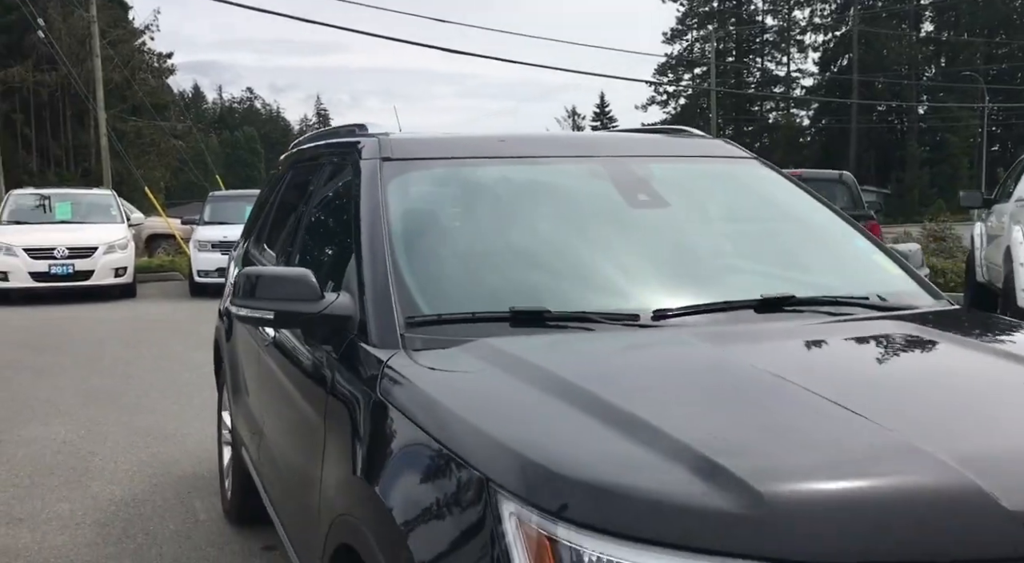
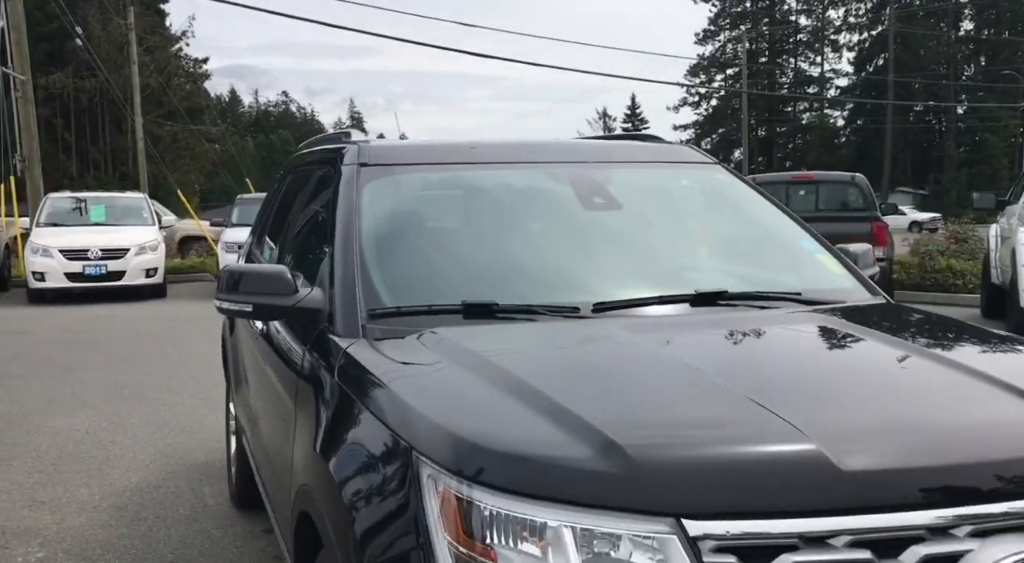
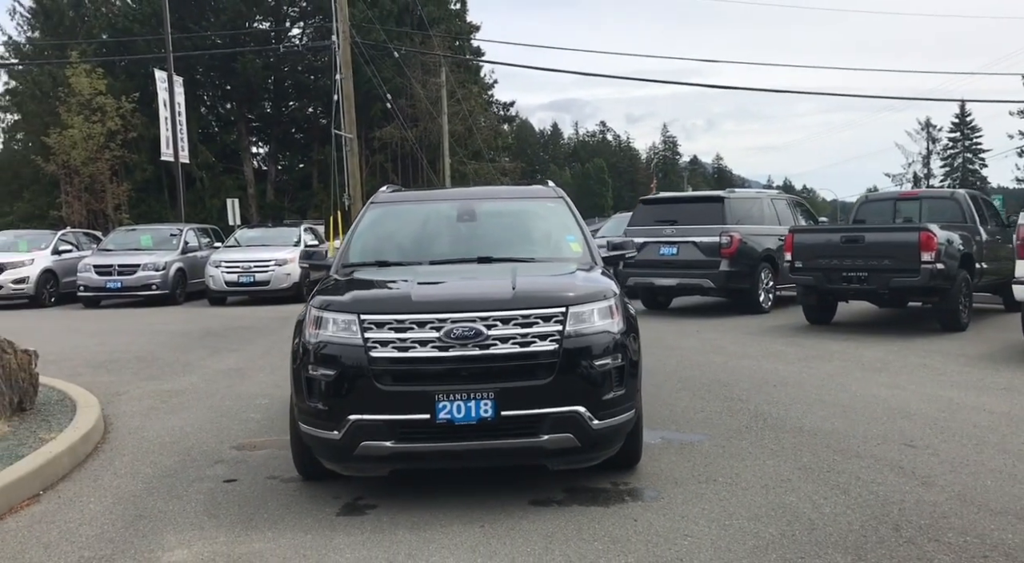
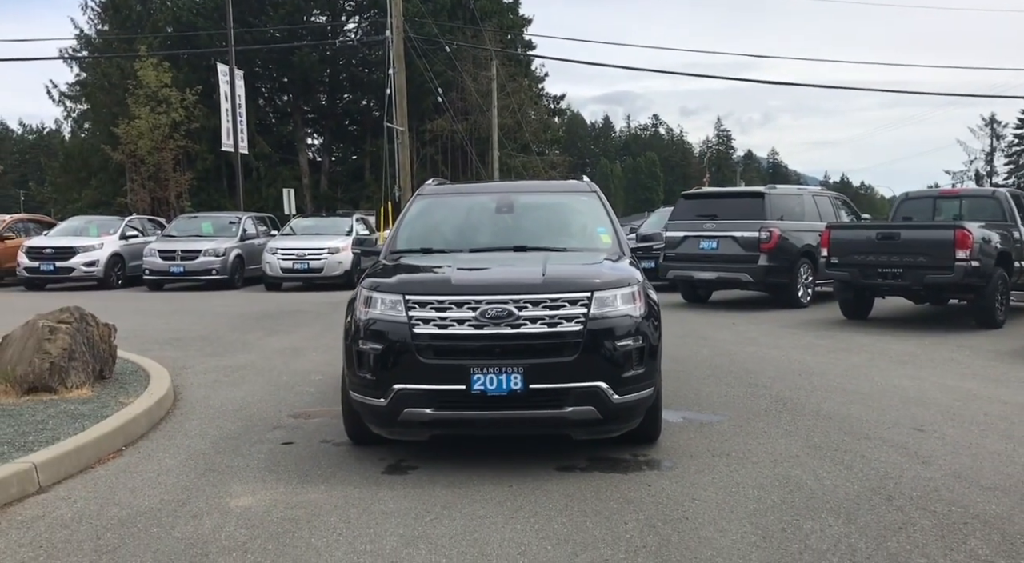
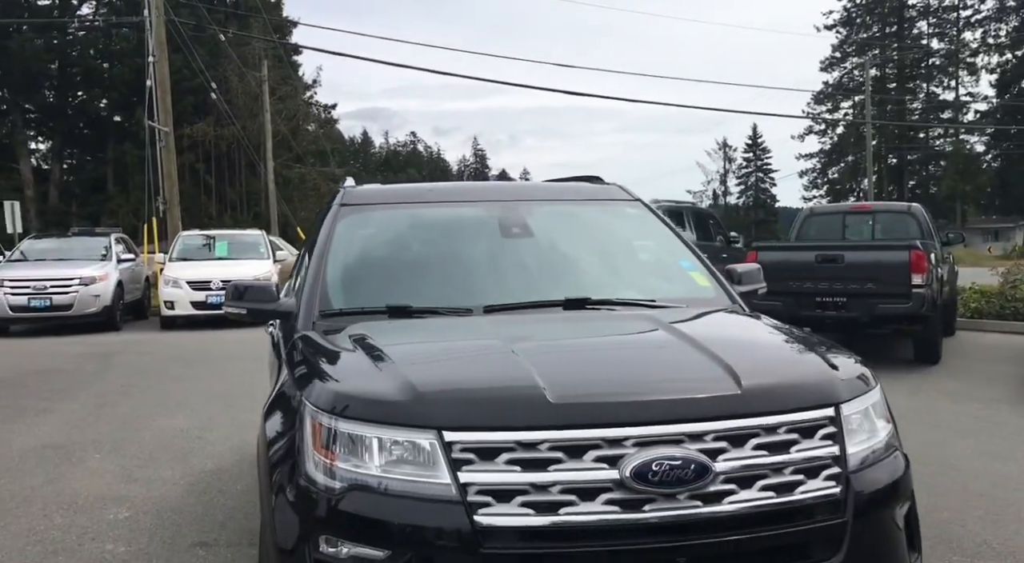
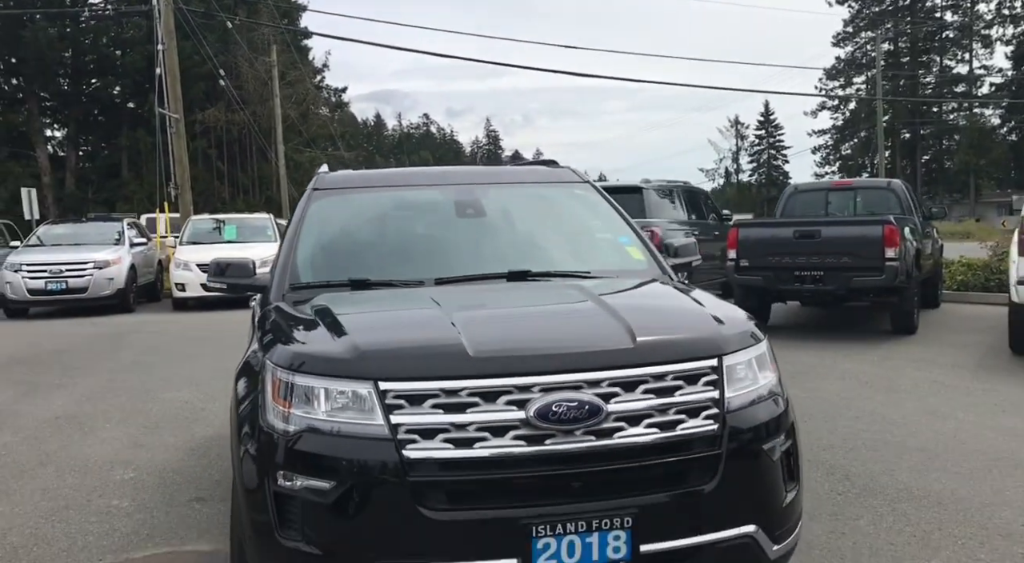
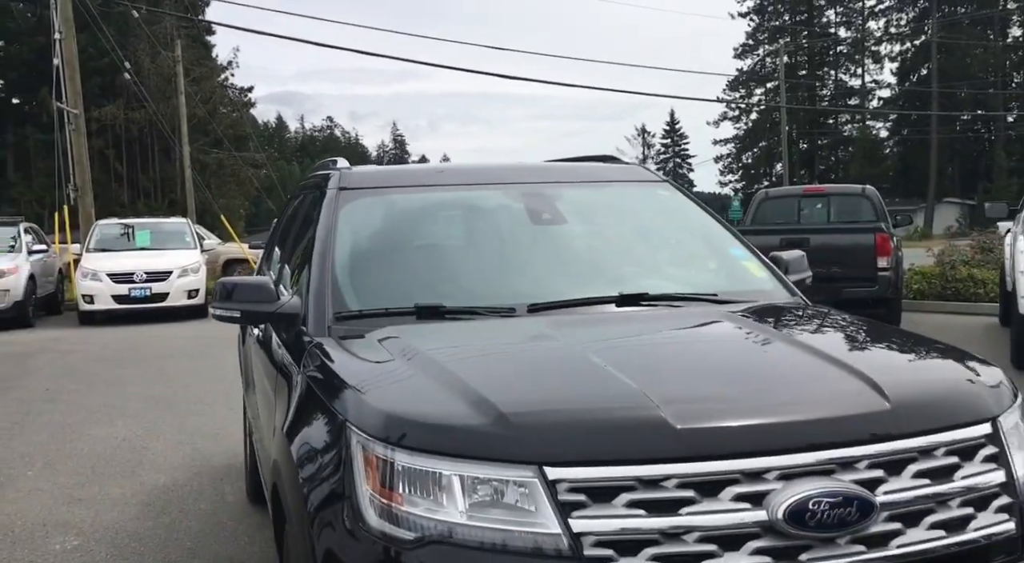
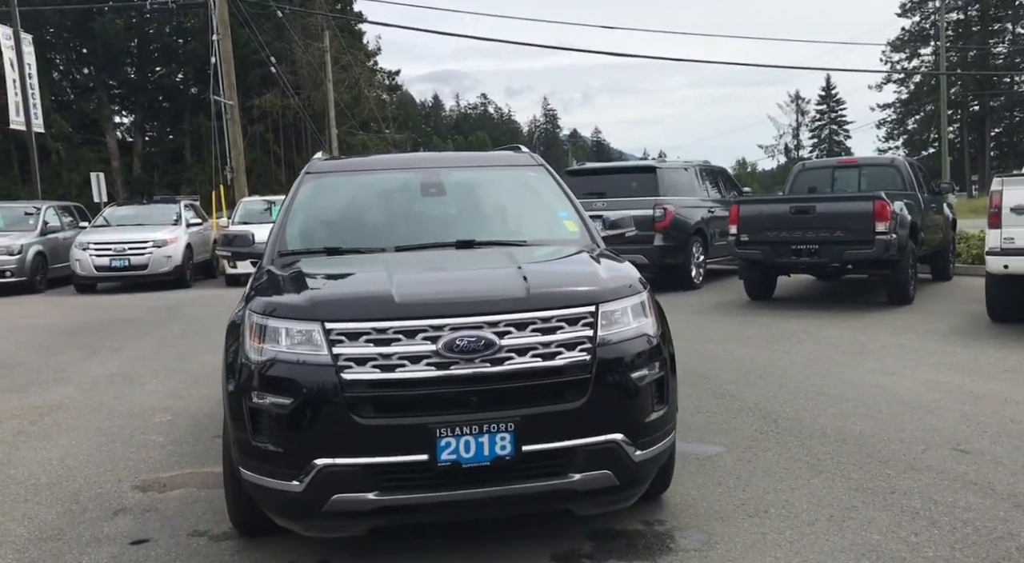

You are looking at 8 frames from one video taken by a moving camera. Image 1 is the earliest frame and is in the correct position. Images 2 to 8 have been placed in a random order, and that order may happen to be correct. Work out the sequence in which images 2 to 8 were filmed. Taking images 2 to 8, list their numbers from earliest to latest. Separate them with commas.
2, 7, 5, 6, 8, 3, 4
